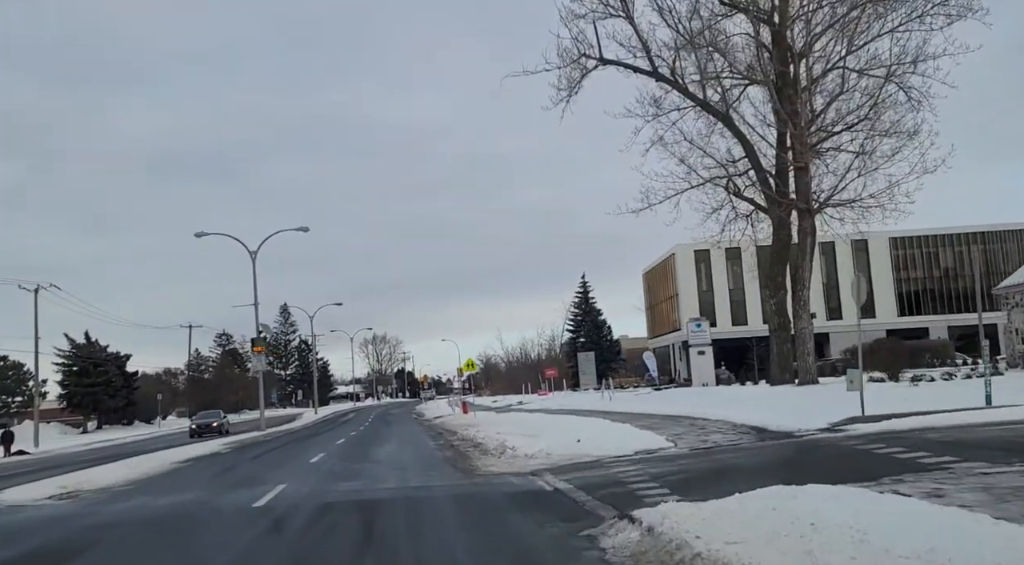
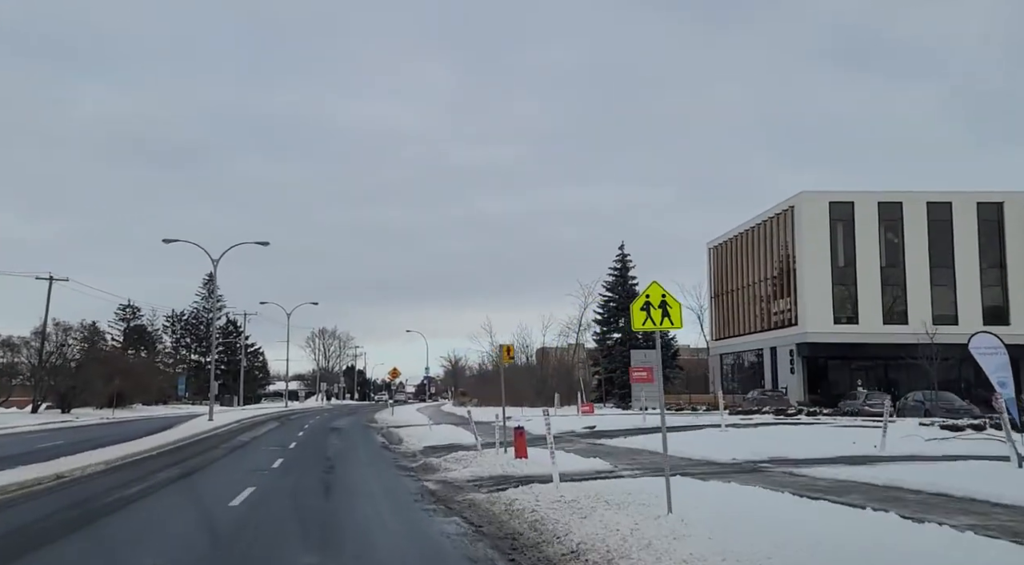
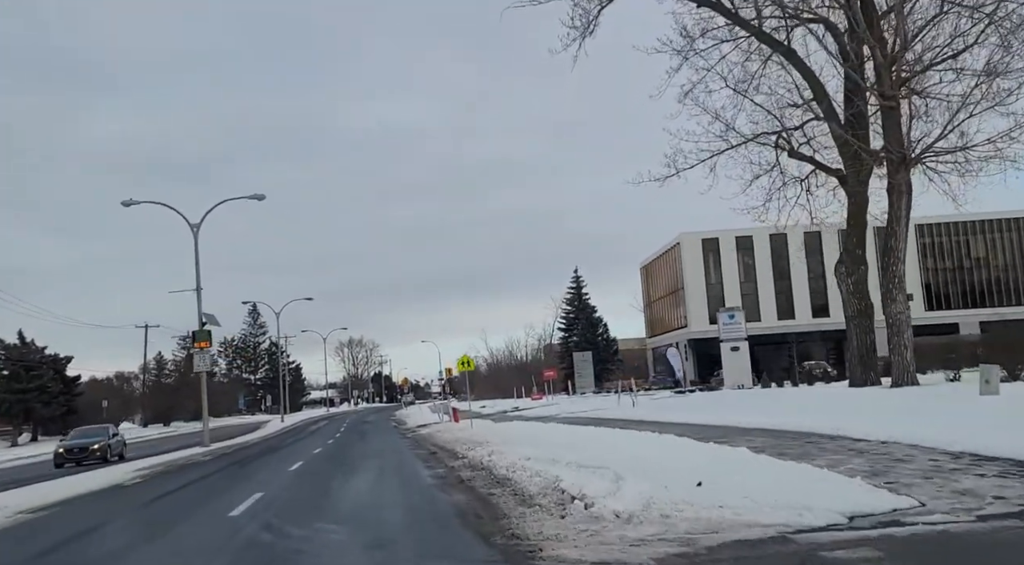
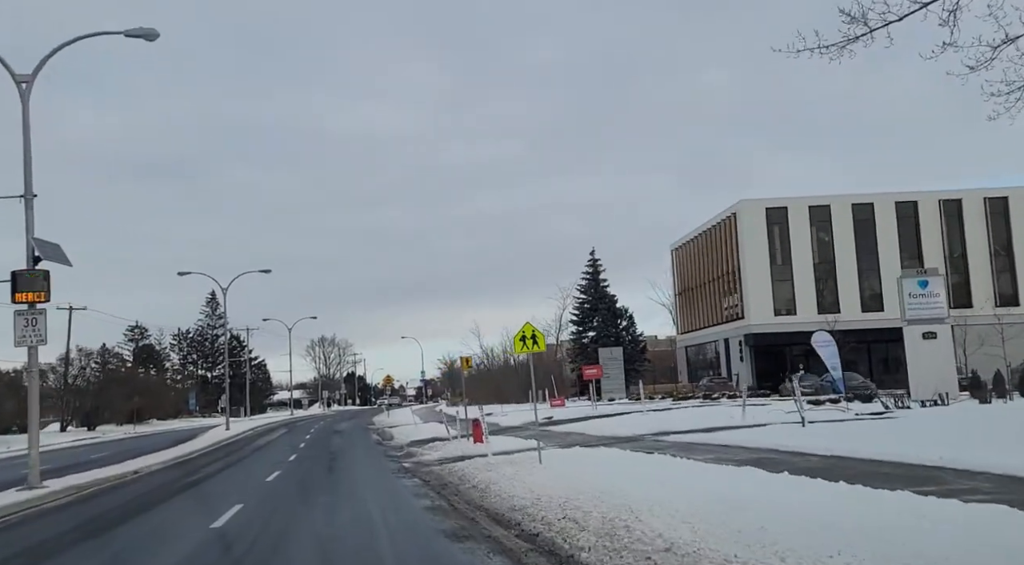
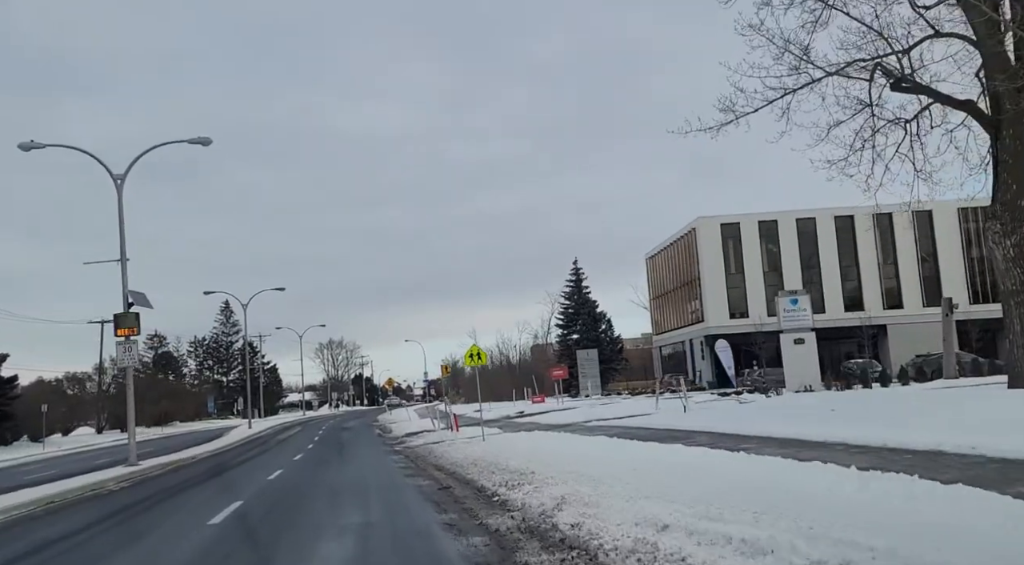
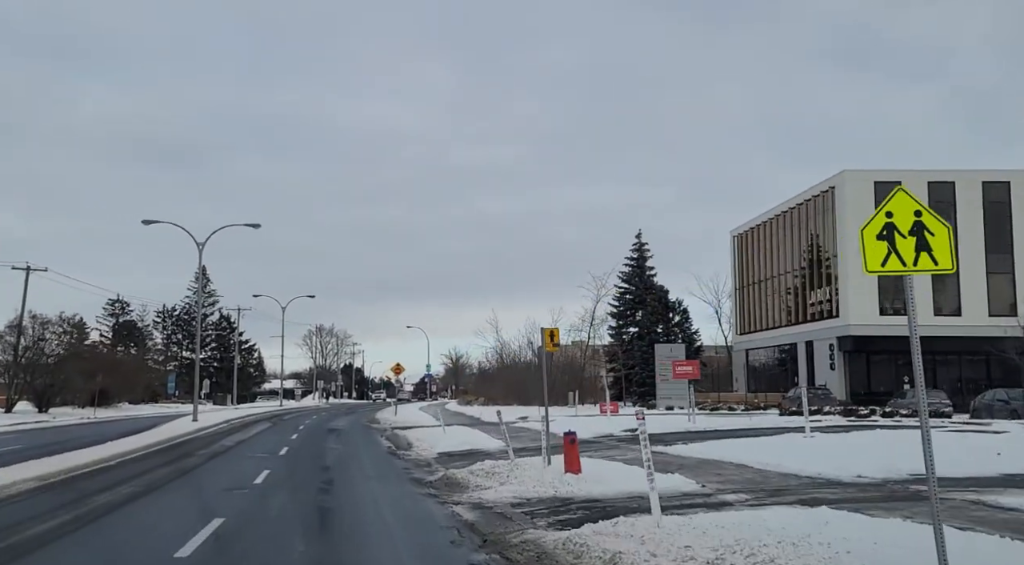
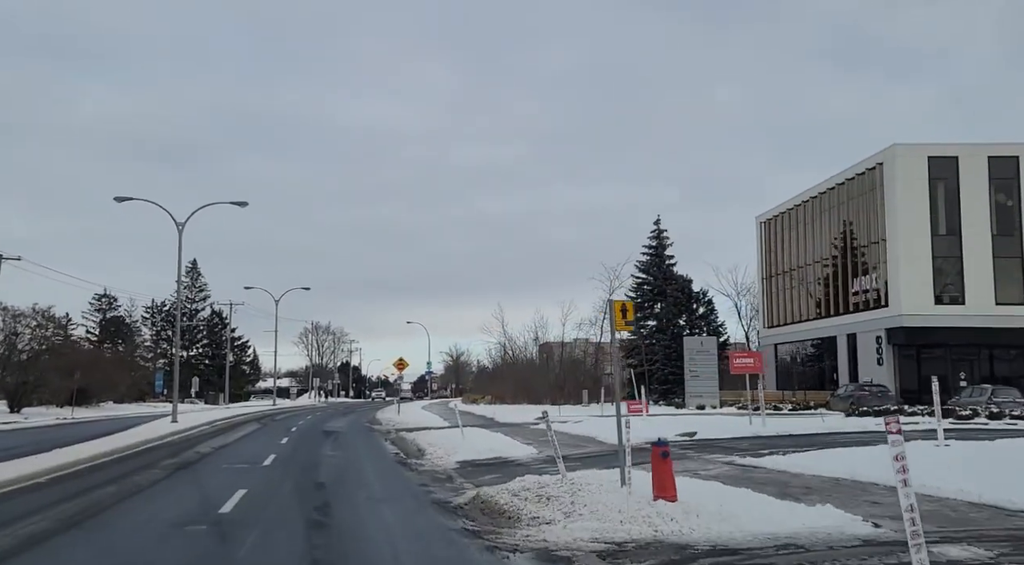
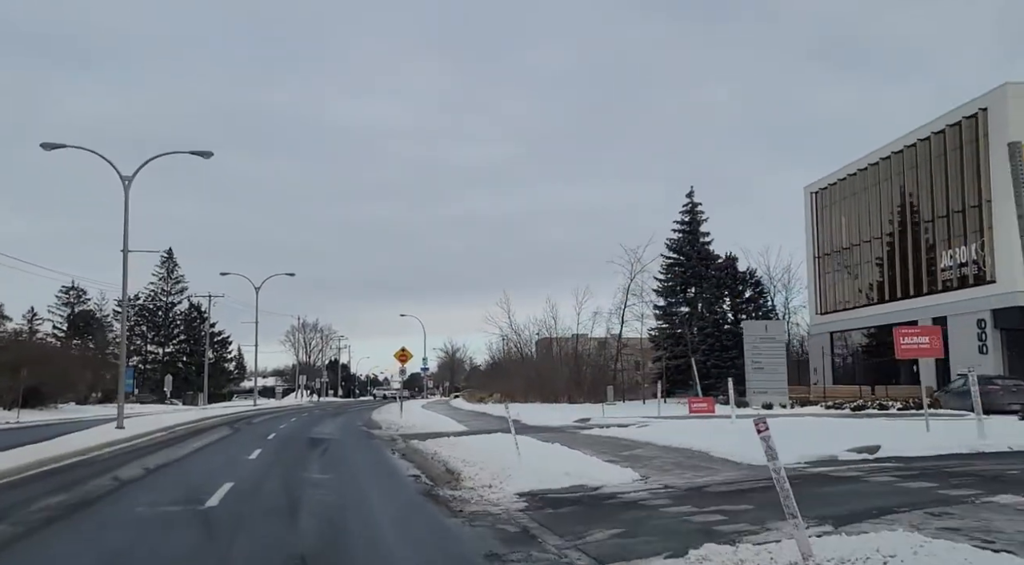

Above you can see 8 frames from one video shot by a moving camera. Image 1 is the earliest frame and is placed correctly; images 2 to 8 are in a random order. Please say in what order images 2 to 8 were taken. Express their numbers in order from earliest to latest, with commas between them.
3, 5, 4, 2, 6, 7, 8
